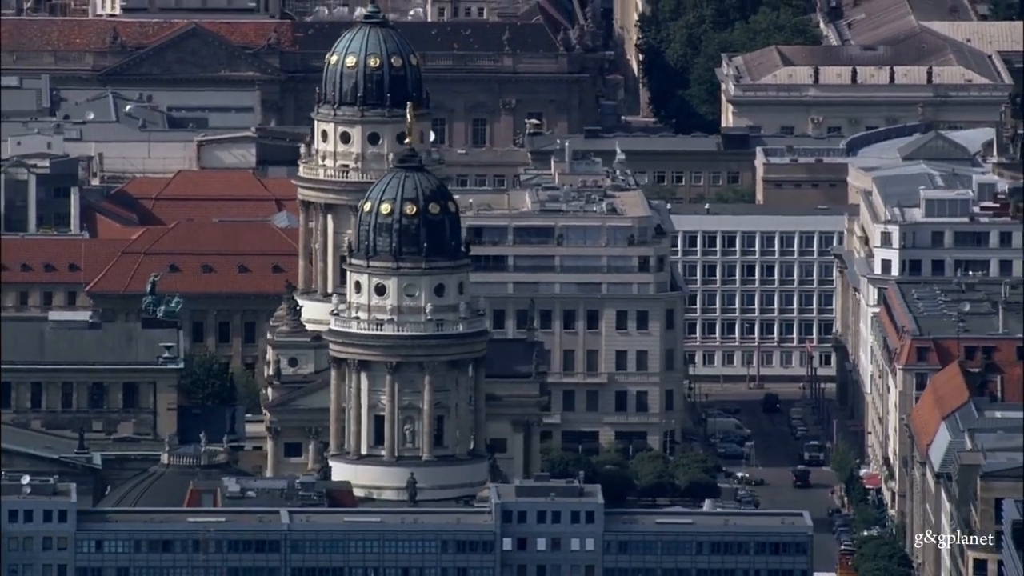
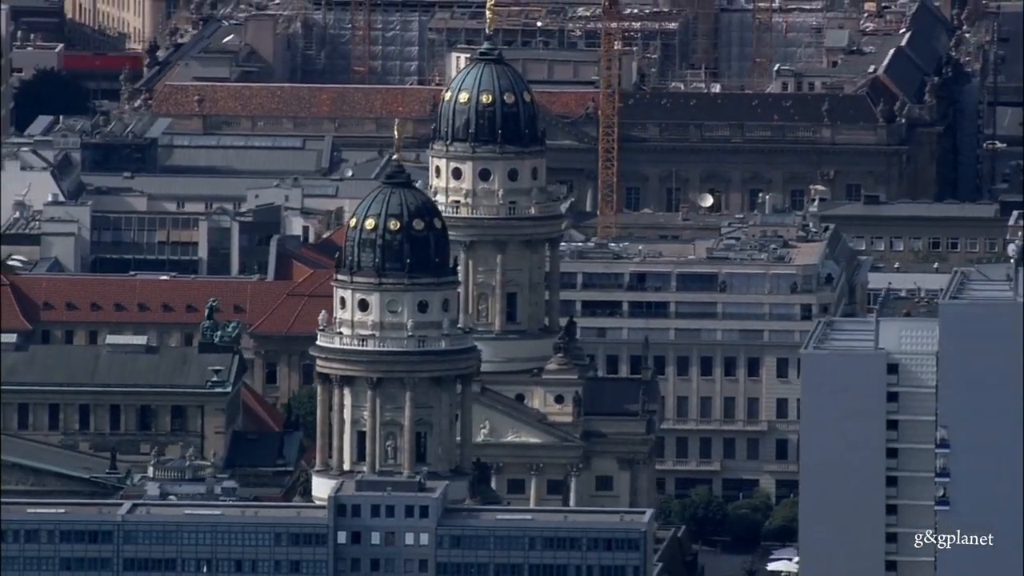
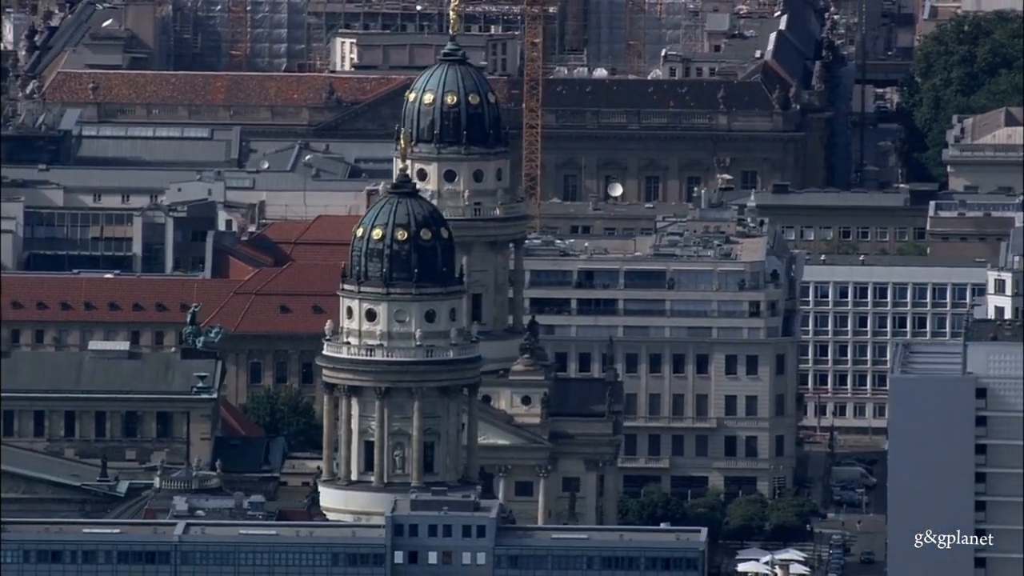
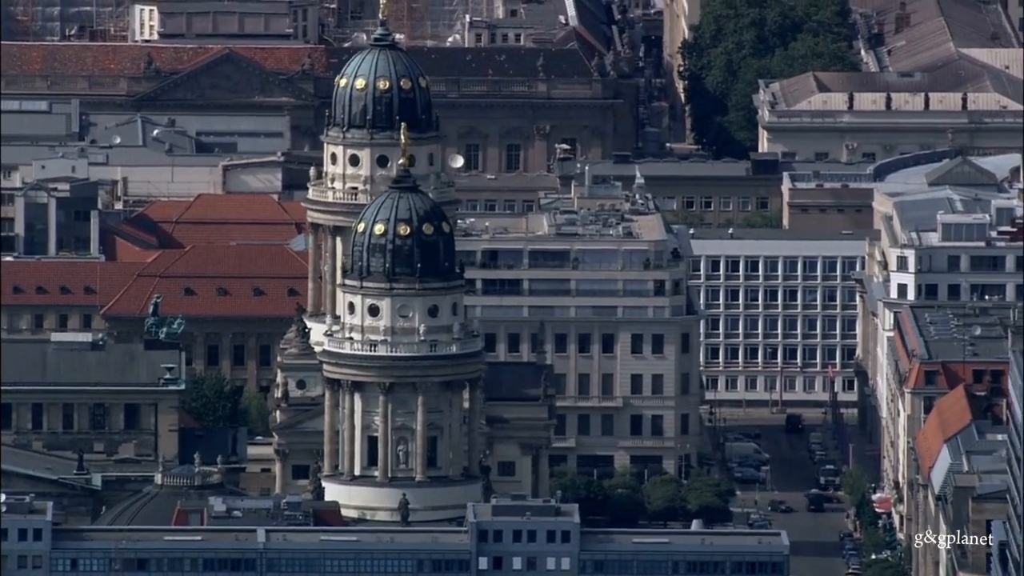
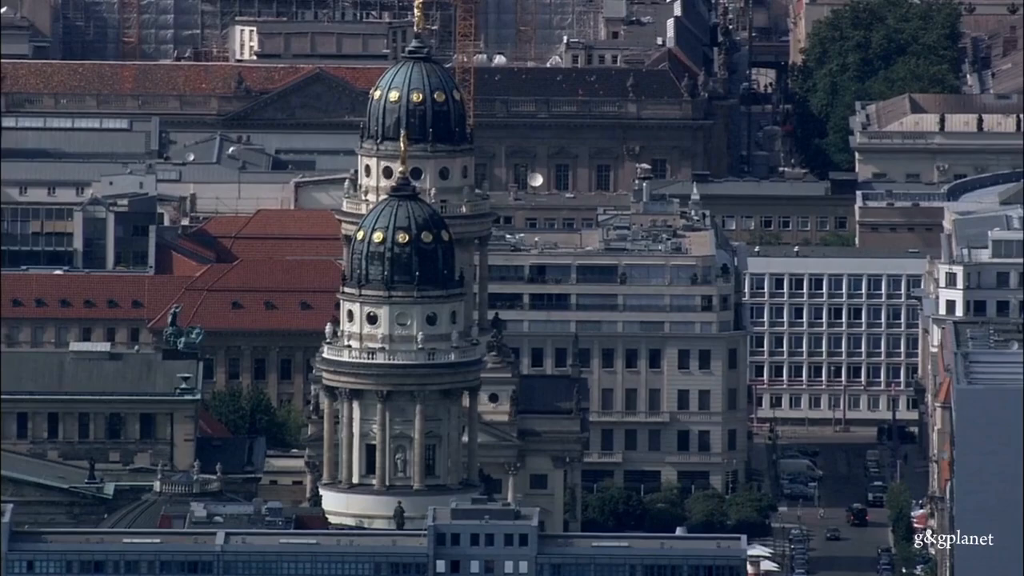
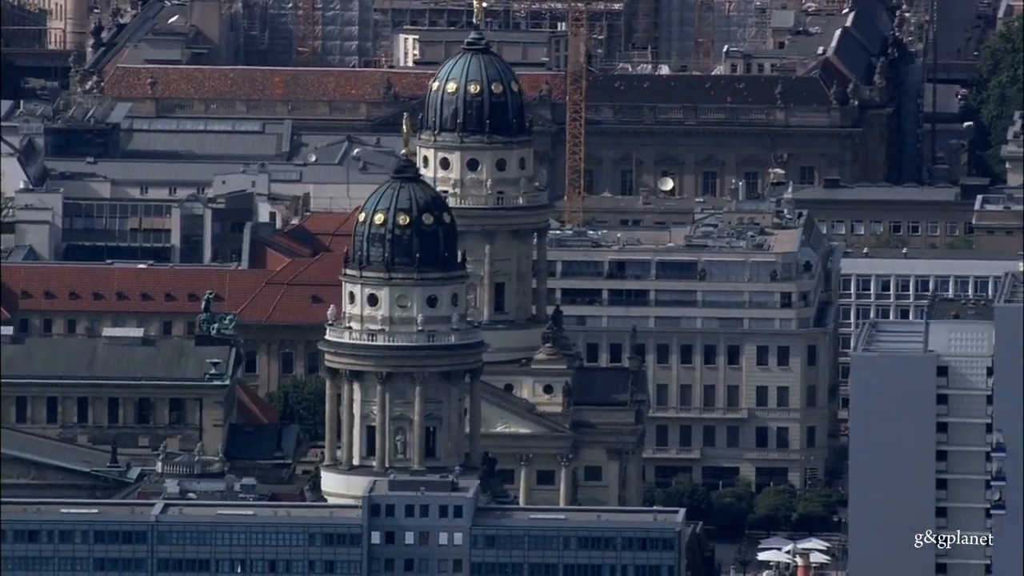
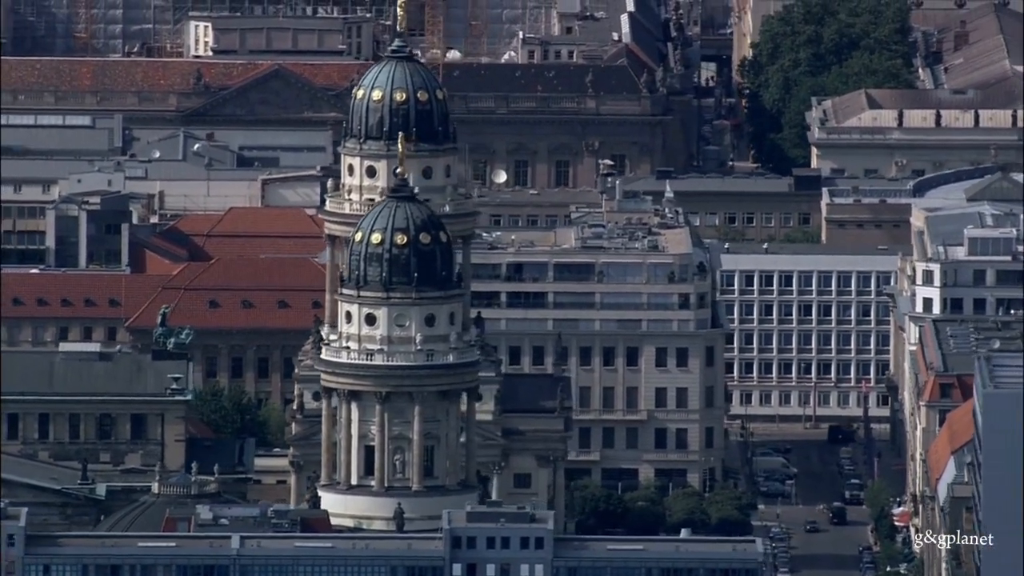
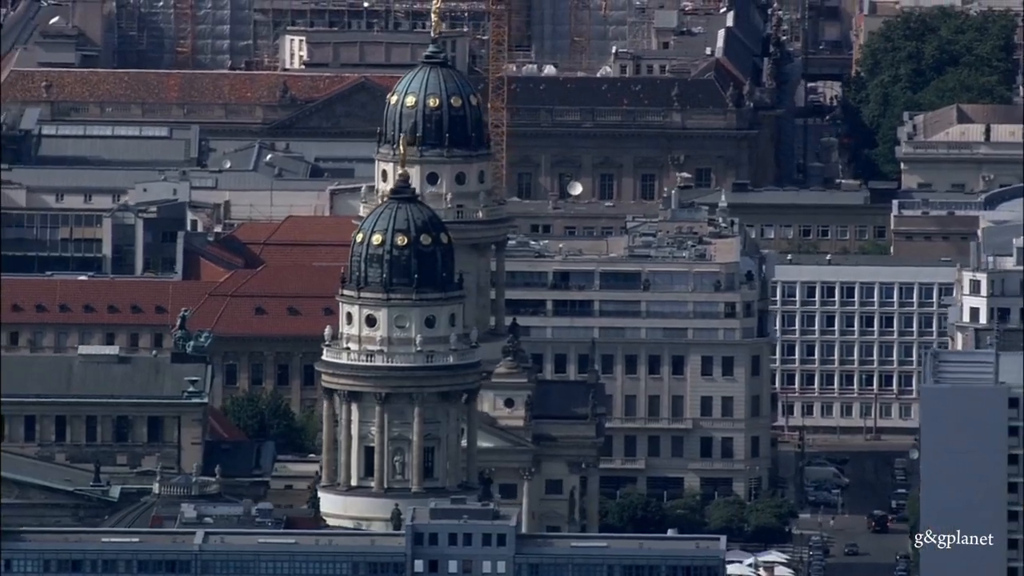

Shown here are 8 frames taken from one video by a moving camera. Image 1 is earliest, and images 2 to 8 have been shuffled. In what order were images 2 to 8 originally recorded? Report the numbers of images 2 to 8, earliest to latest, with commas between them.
4, 7, 5, 8, 3, 6, 2
